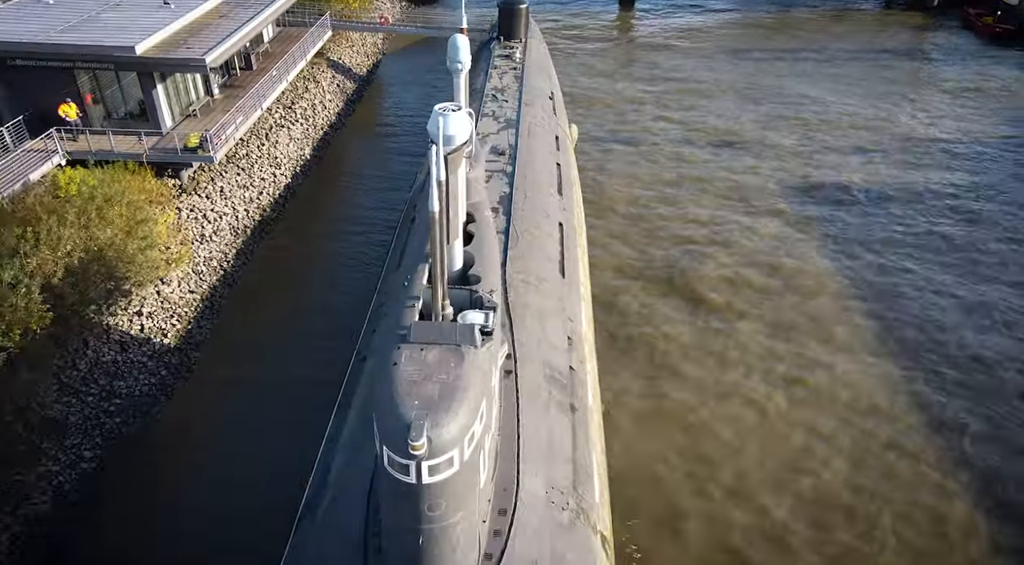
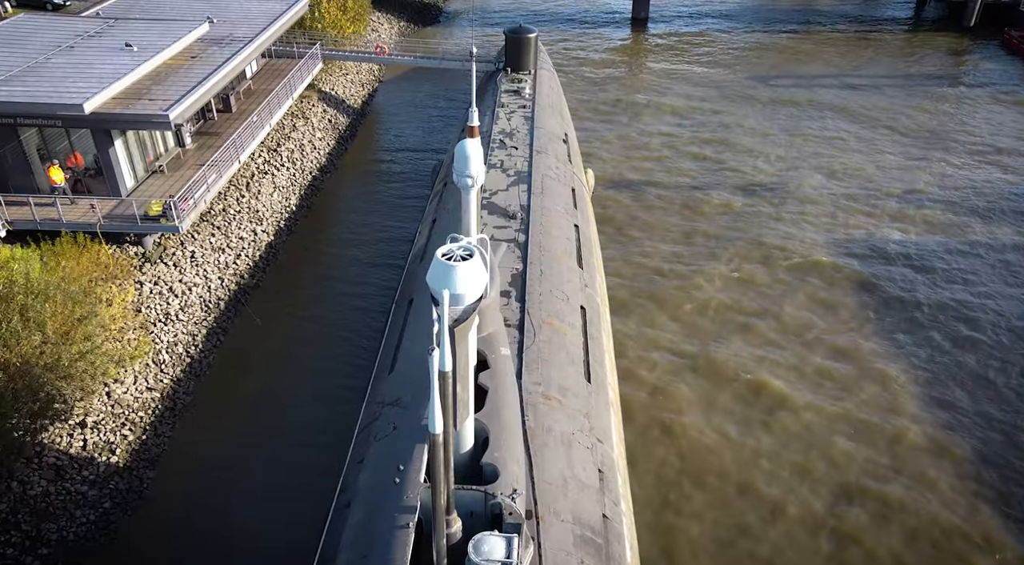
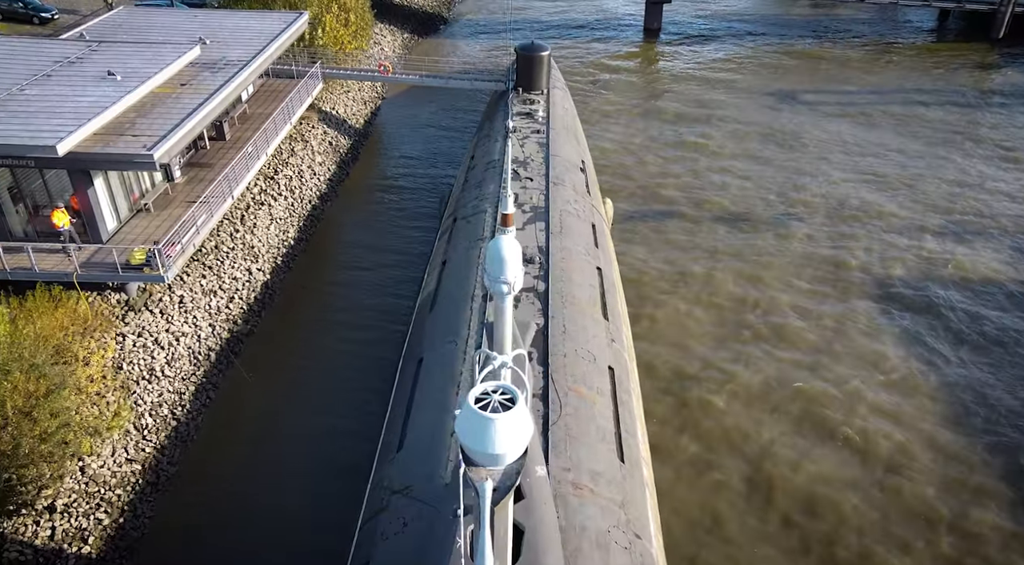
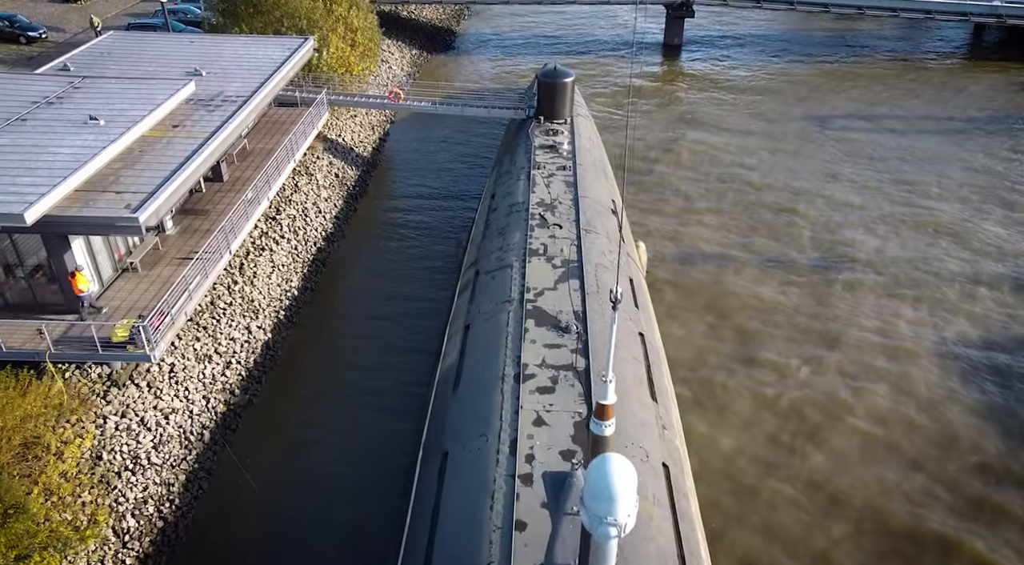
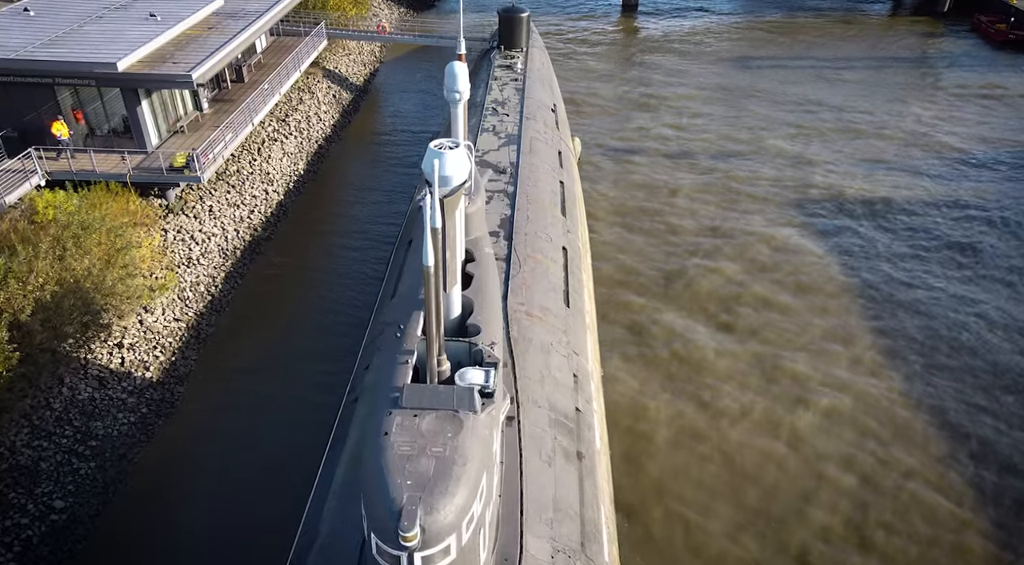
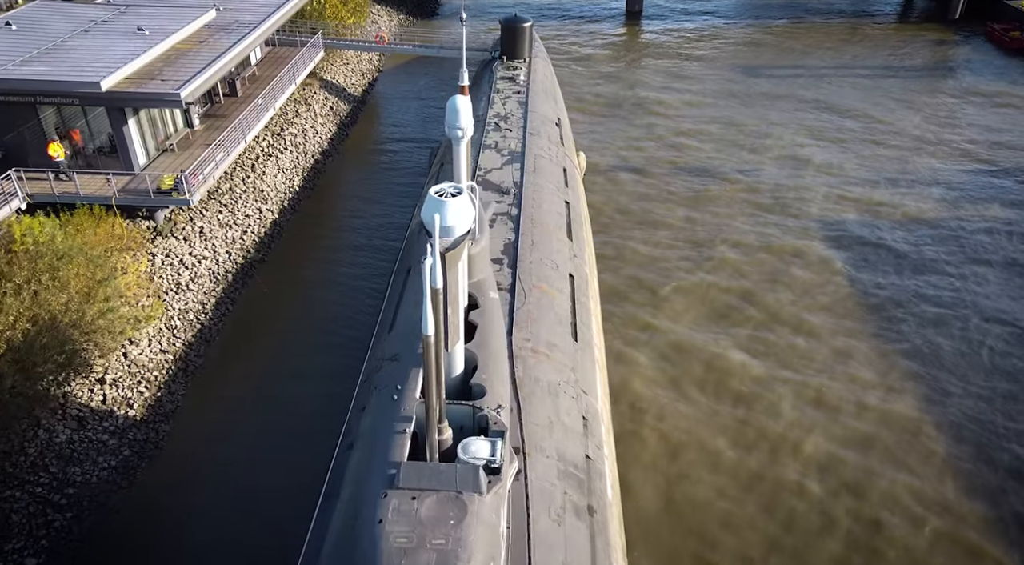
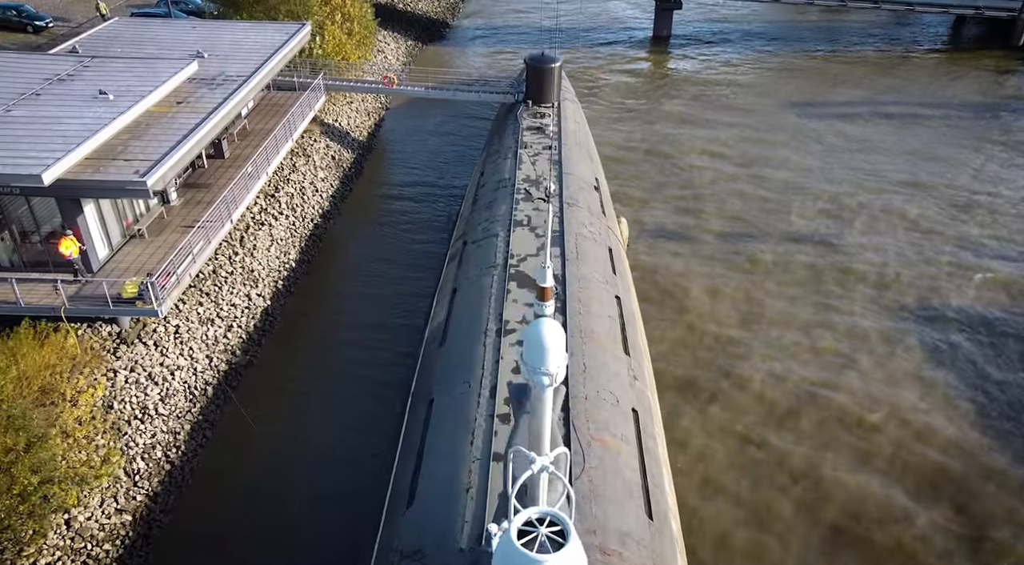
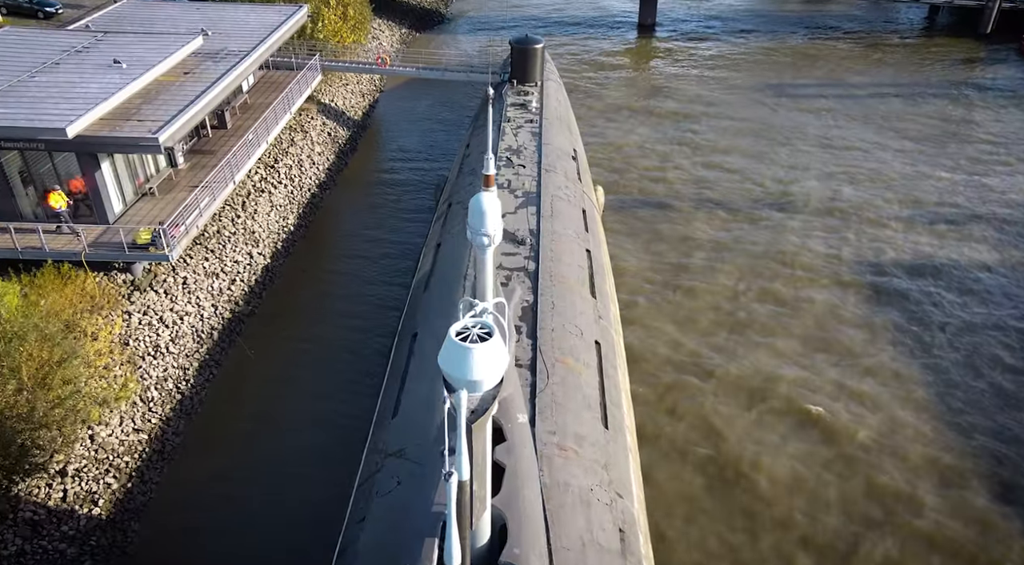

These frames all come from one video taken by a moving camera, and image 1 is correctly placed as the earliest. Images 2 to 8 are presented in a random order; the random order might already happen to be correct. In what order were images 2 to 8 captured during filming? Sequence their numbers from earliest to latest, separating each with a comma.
5, 6, 2, 8, 3, 7, 4
